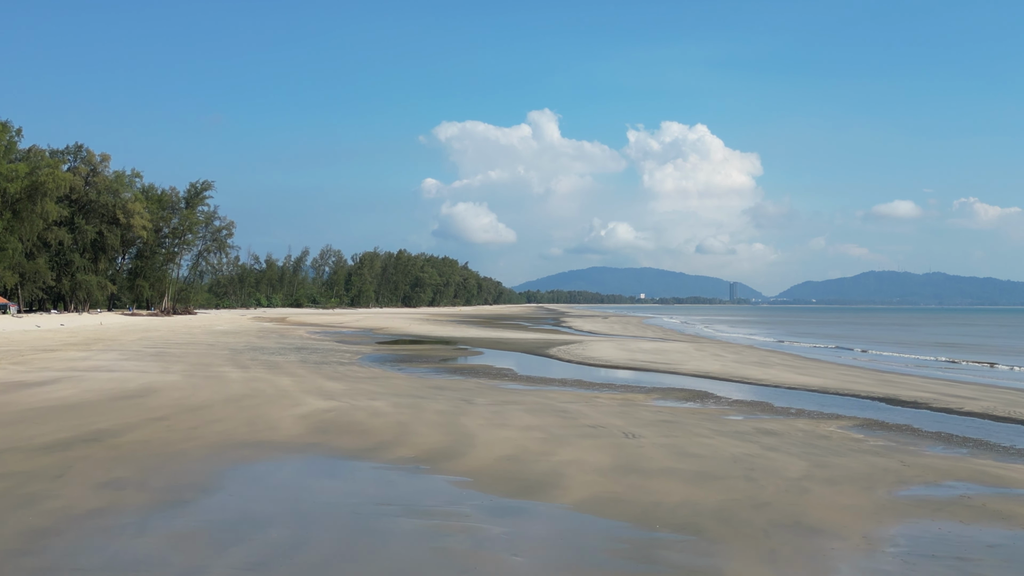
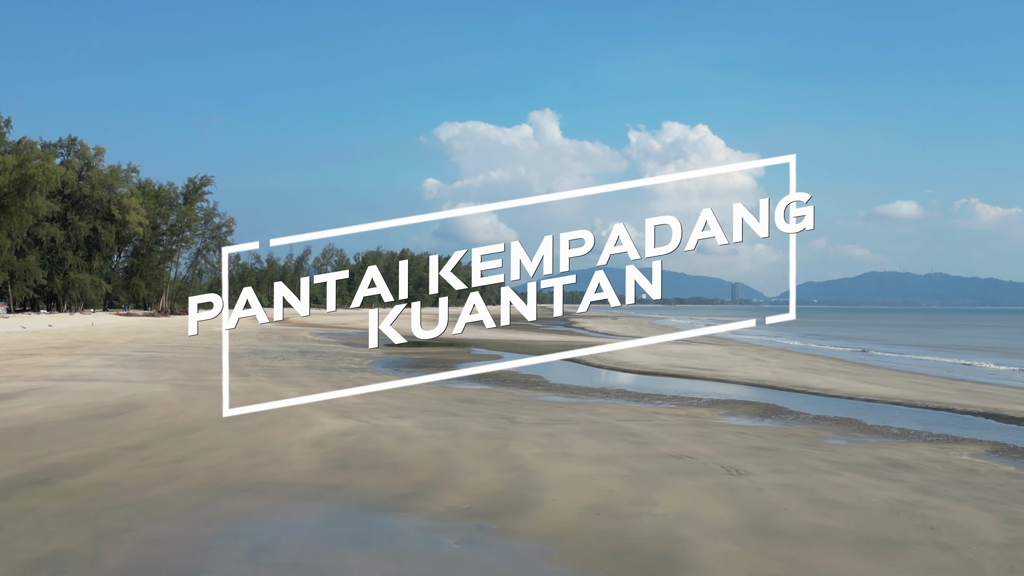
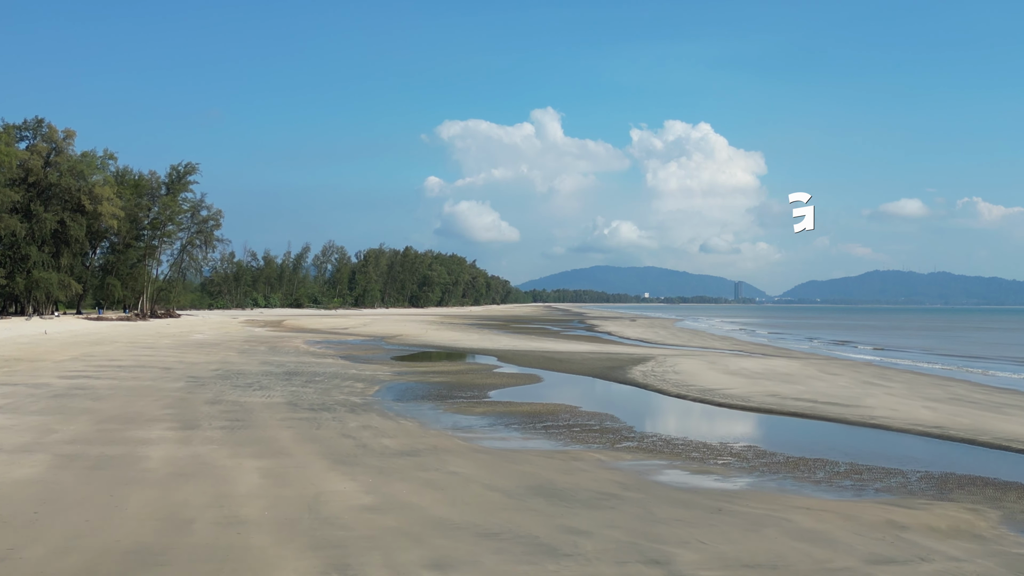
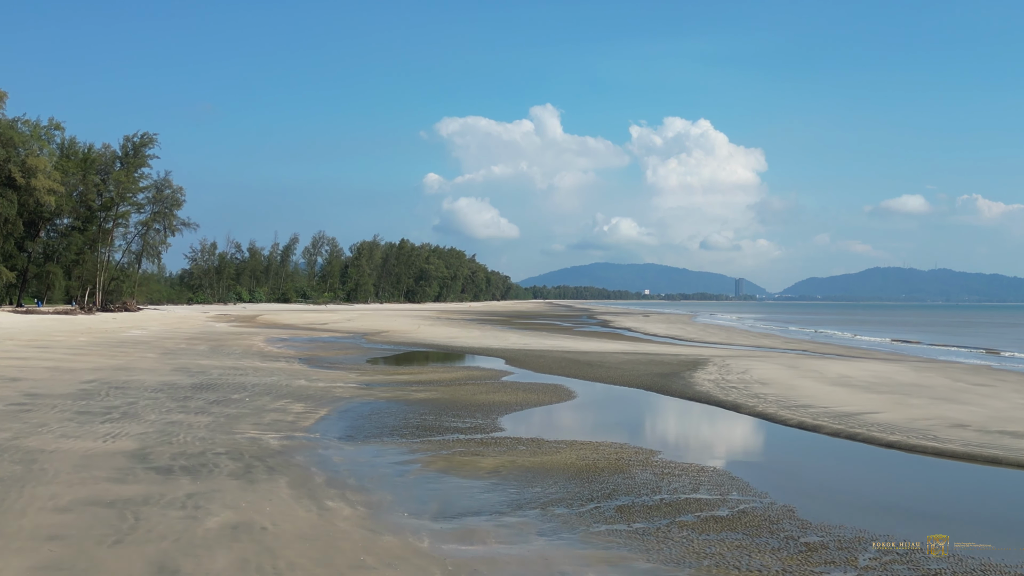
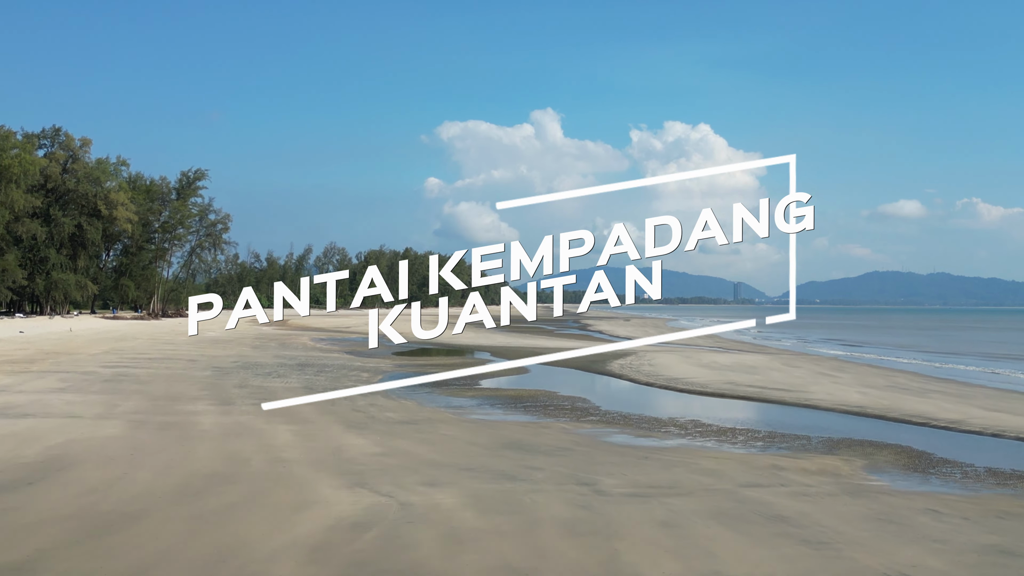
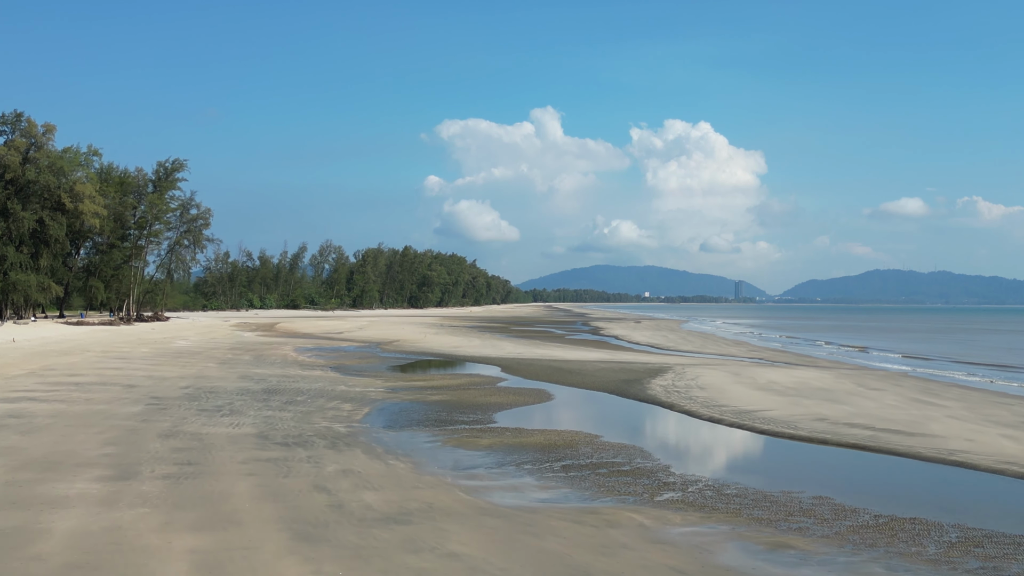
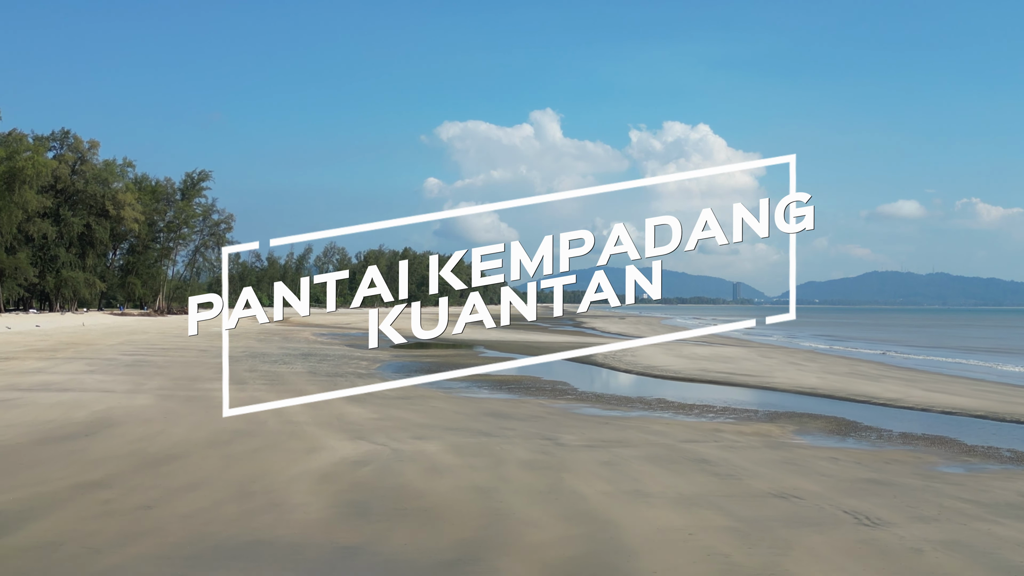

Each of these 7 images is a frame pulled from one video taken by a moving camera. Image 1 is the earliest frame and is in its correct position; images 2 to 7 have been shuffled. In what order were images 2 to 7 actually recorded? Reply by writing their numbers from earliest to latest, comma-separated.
2, 7, 5, 3, 6, 4
